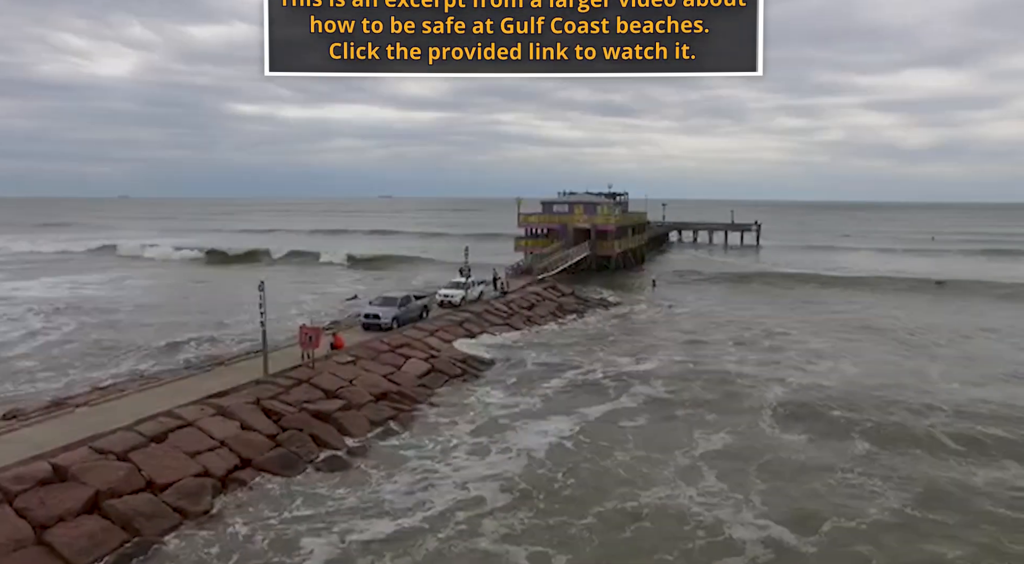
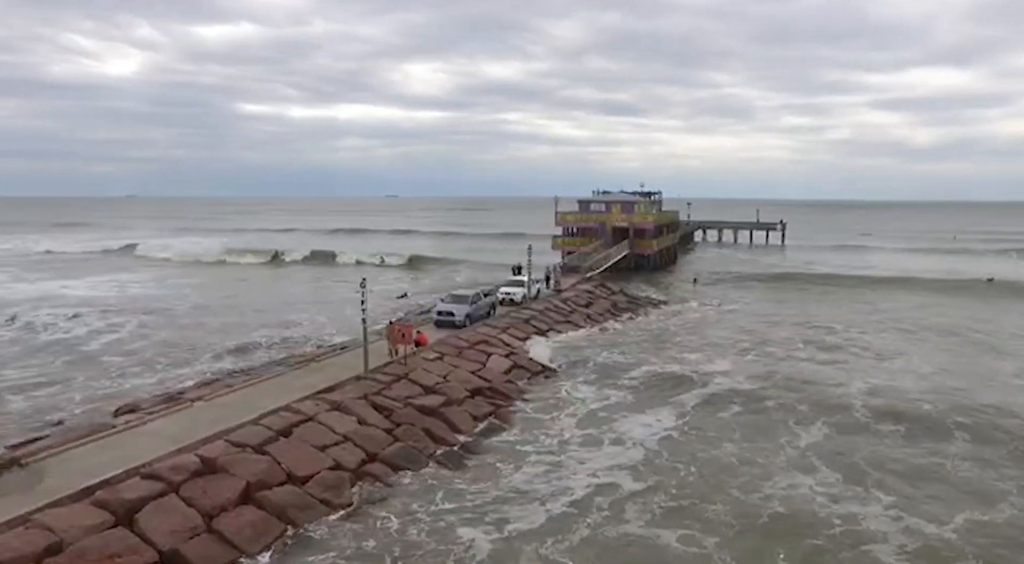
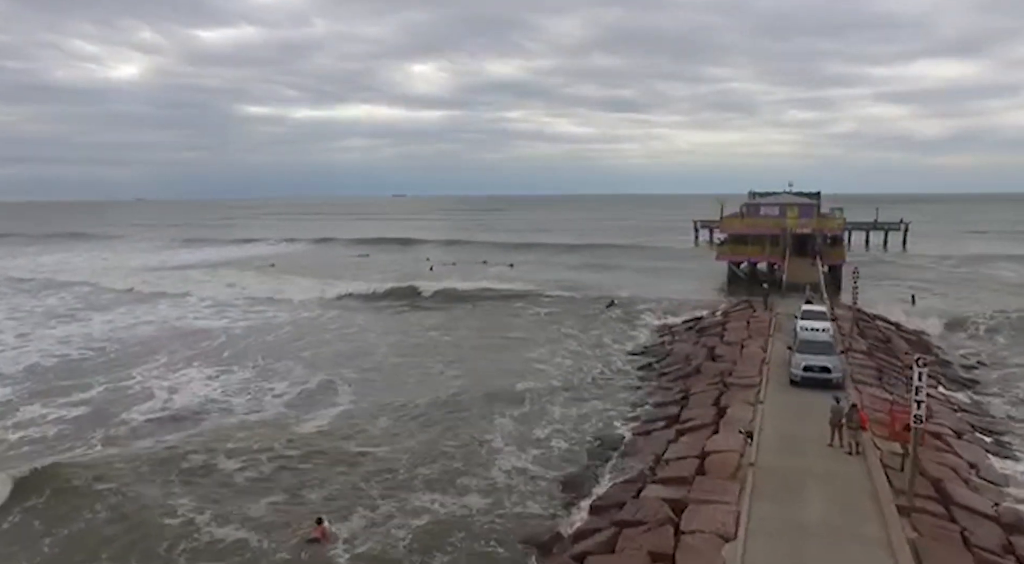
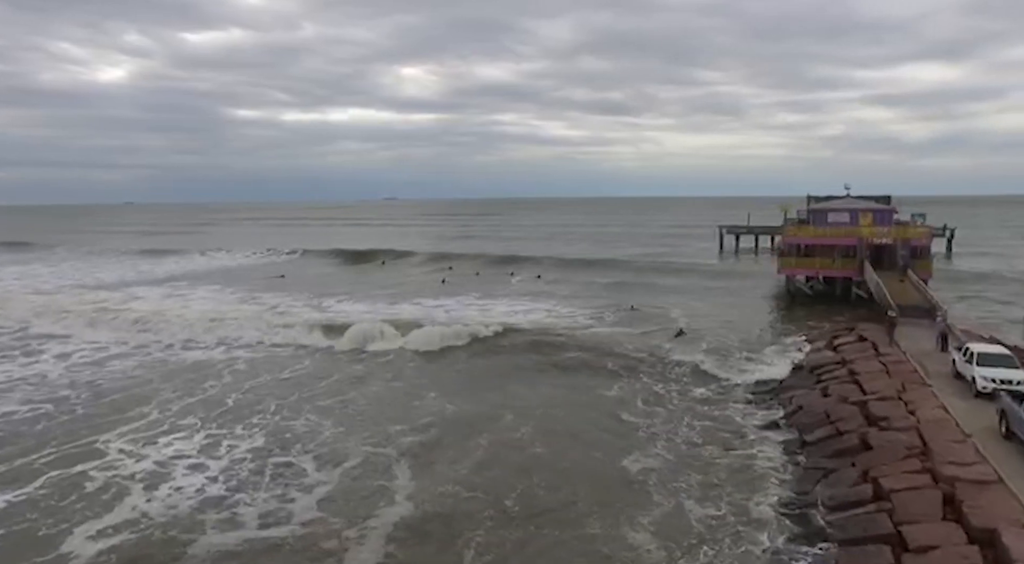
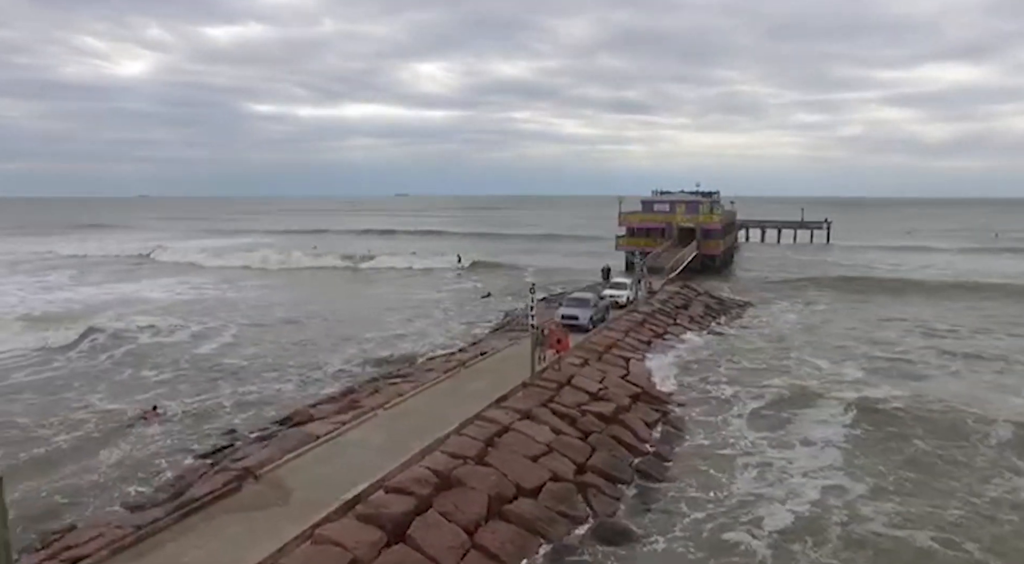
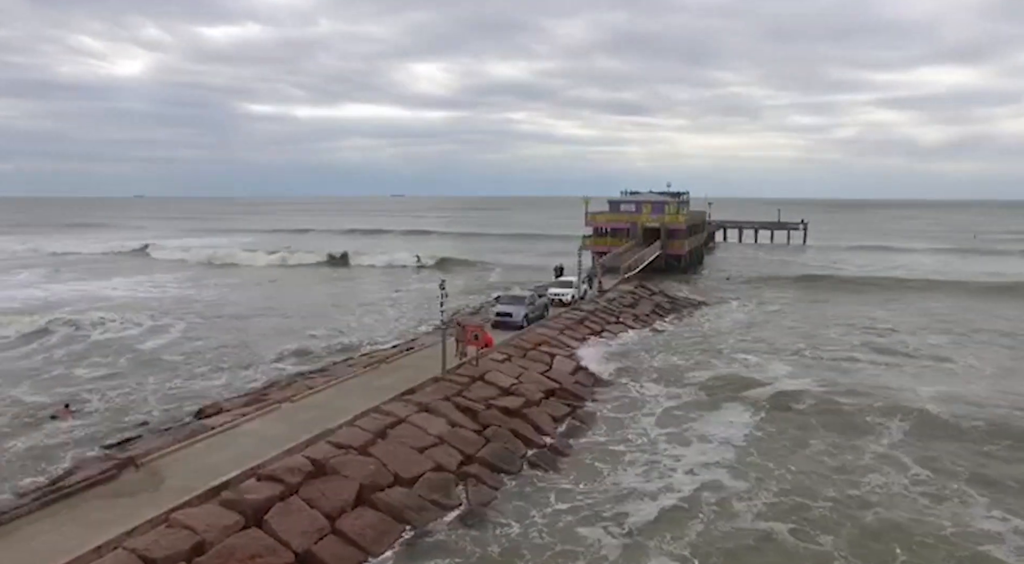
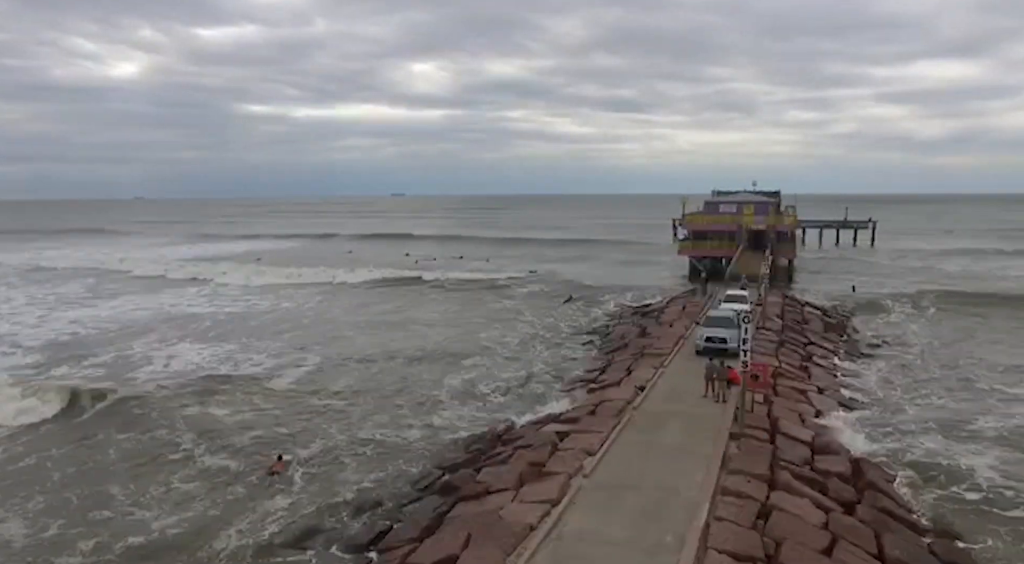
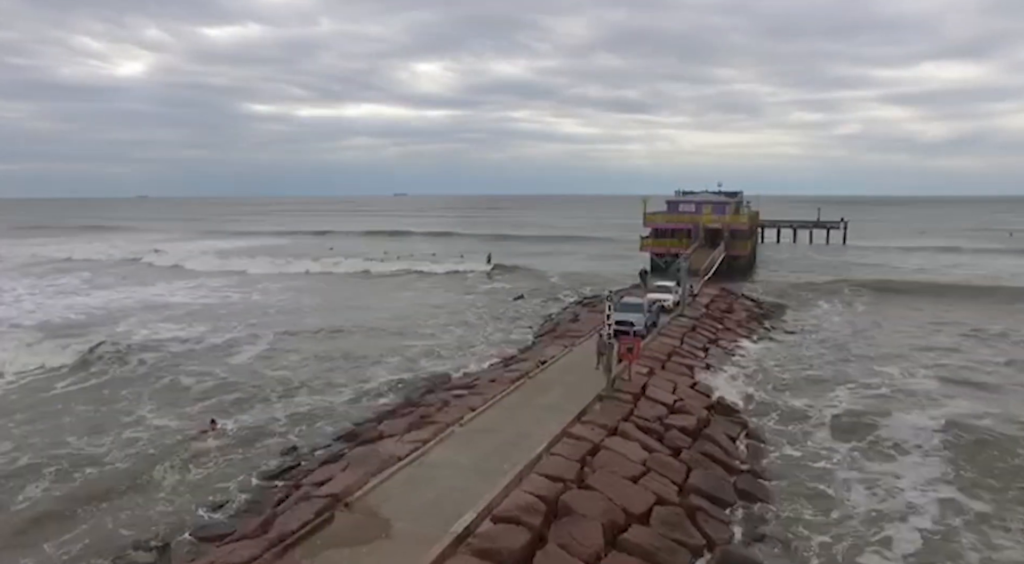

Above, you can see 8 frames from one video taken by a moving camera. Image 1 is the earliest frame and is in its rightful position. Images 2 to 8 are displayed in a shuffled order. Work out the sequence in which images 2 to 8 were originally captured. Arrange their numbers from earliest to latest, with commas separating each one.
2, 6, 5, 8, 7, 3, 4
